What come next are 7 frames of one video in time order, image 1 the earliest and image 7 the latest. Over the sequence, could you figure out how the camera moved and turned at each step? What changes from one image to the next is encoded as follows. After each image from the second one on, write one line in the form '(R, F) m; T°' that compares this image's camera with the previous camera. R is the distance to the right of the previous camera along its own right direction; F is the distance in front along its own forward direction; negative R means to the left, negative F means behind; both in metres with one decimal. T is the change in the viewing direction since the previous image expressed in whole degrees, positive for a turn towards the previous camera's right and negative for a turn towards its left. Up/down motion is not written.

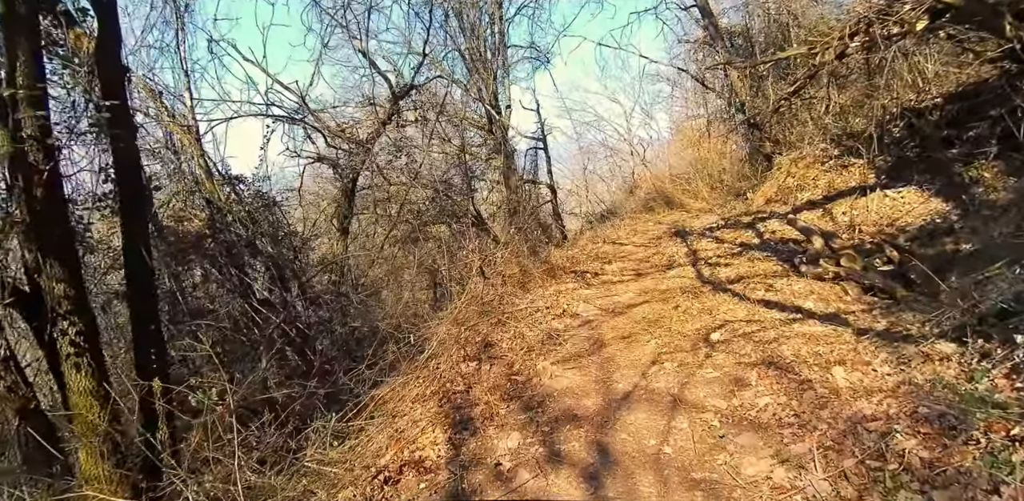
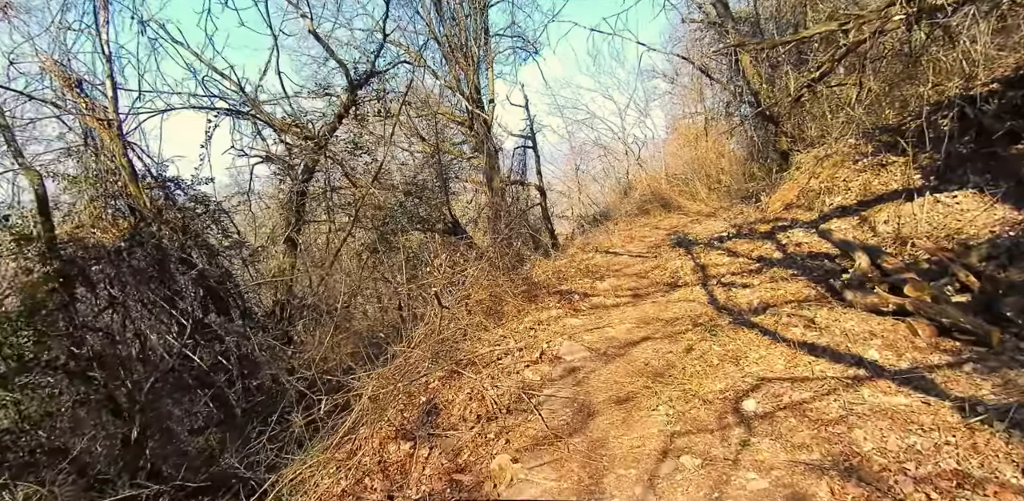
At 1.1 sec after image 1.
(+0.2, +1.3) m; +1°
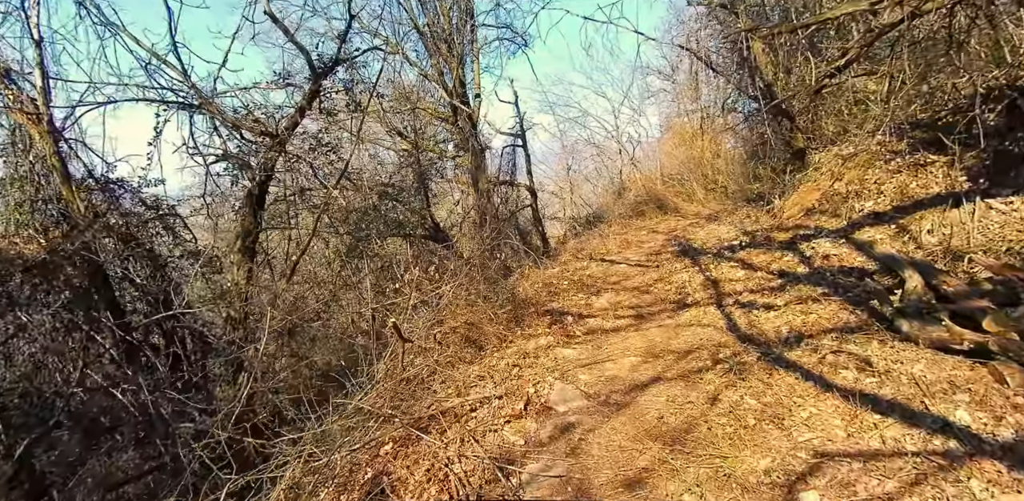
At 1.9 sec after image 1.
(+0.1, +0.9) m; +1°
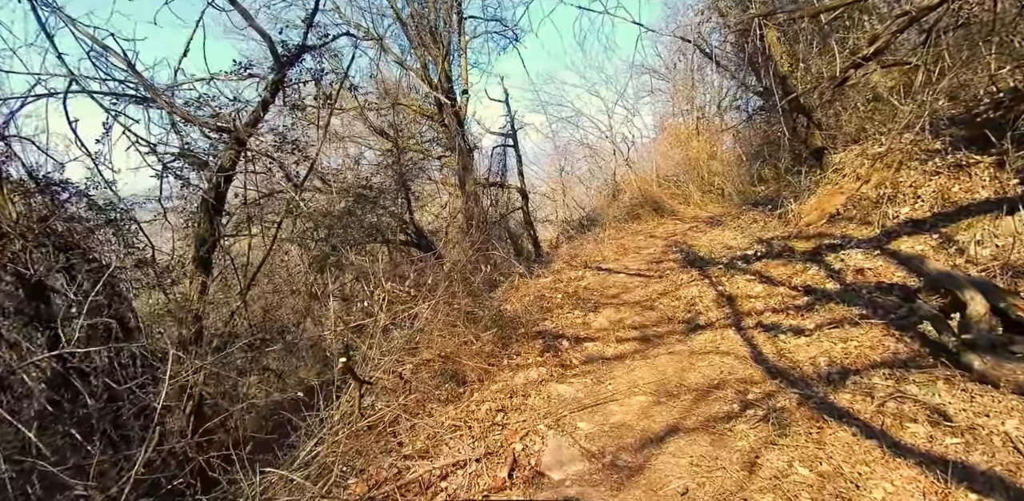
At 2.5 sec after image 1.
(0.0, +0.7) m; +1°
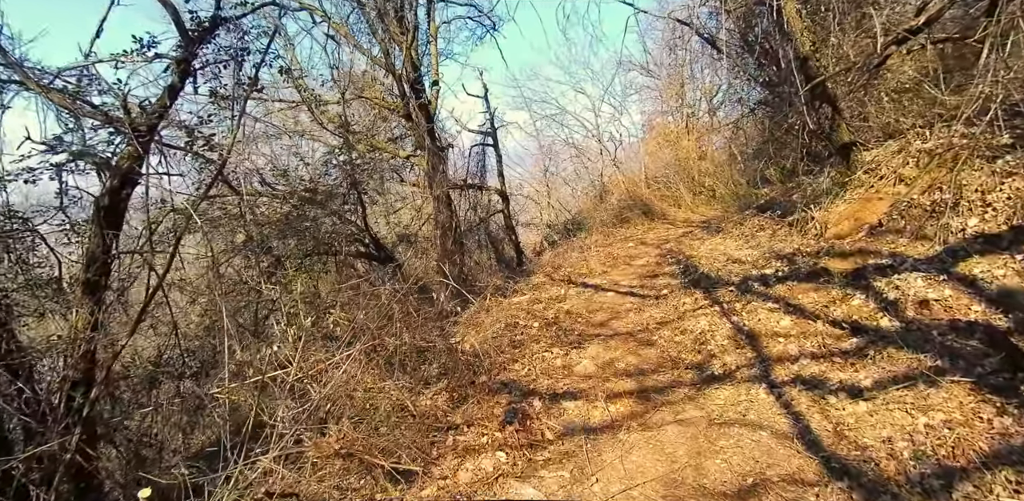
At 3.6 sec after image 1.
(+0.2, +1.1) m; +1°
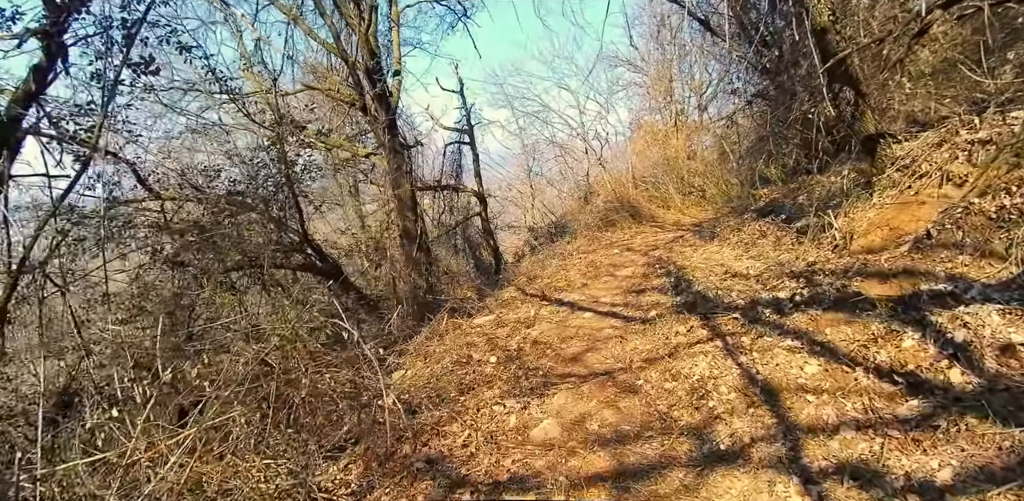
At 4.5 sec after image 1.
(+0.3, +1.0) m; +1°
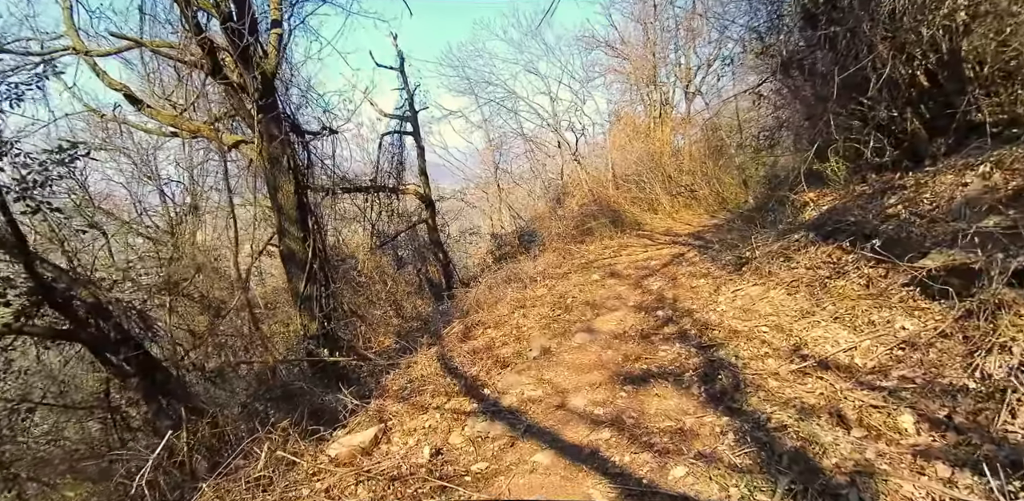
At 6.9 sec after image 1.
(+0.5, +2.7) m; +2°
